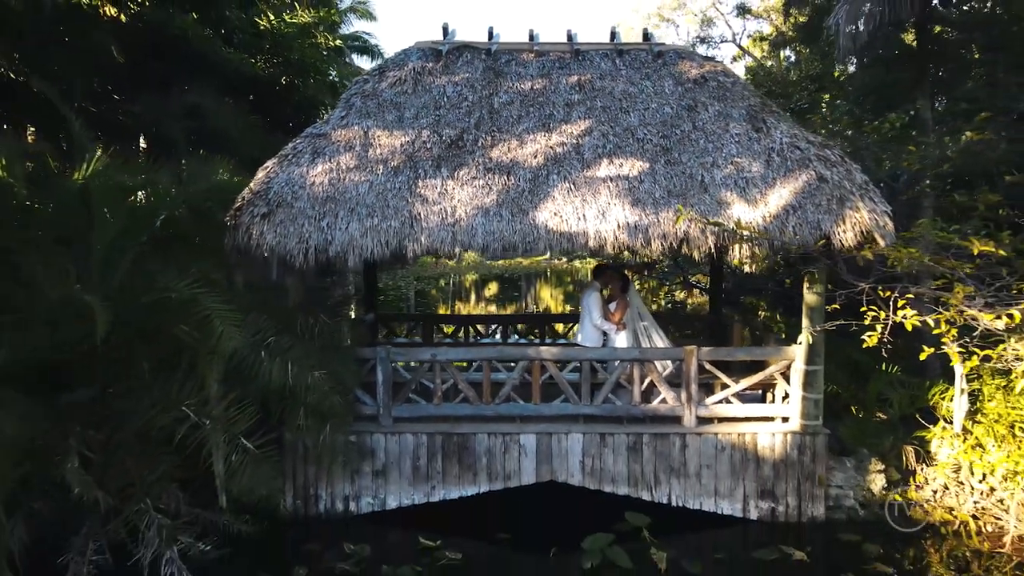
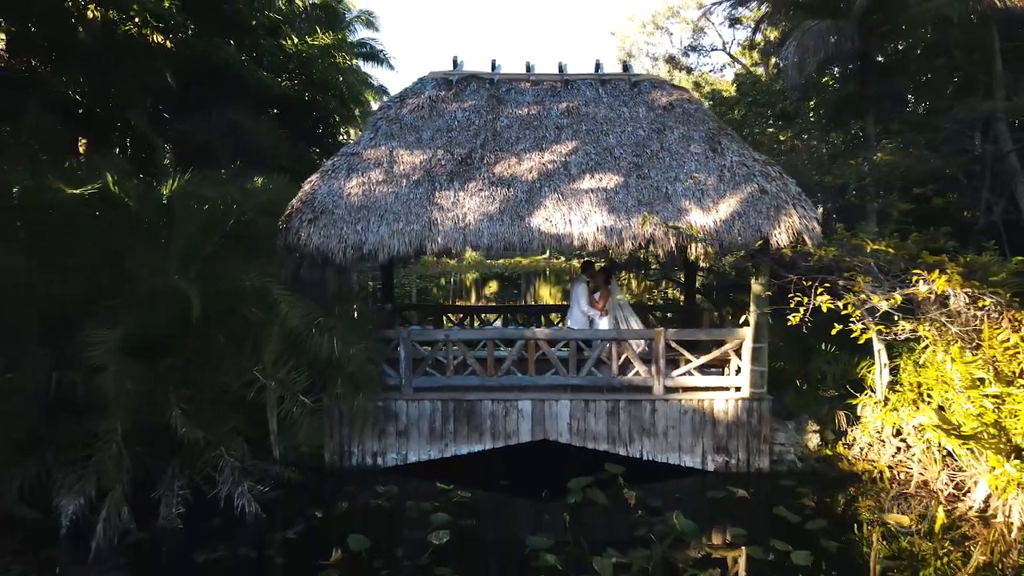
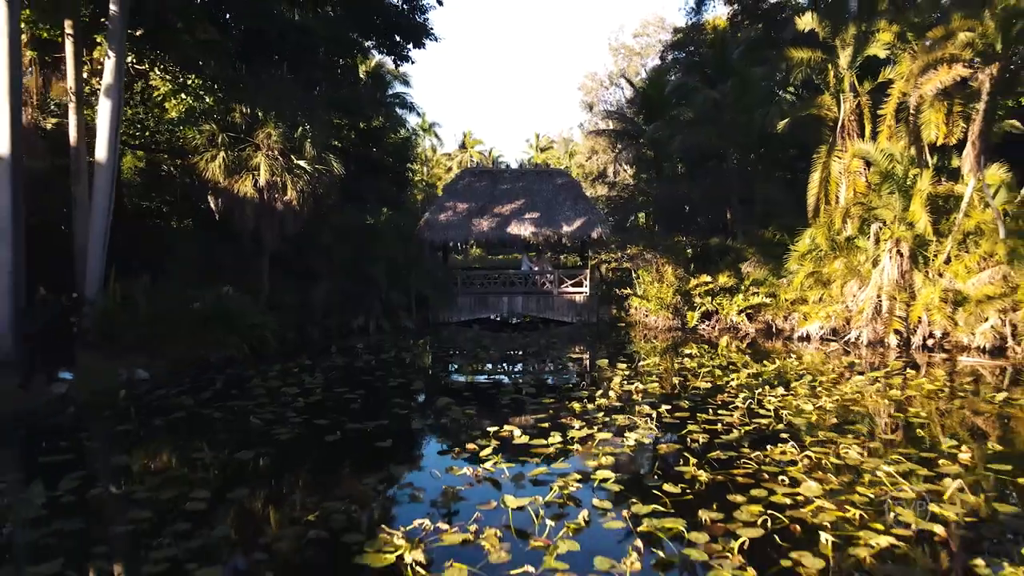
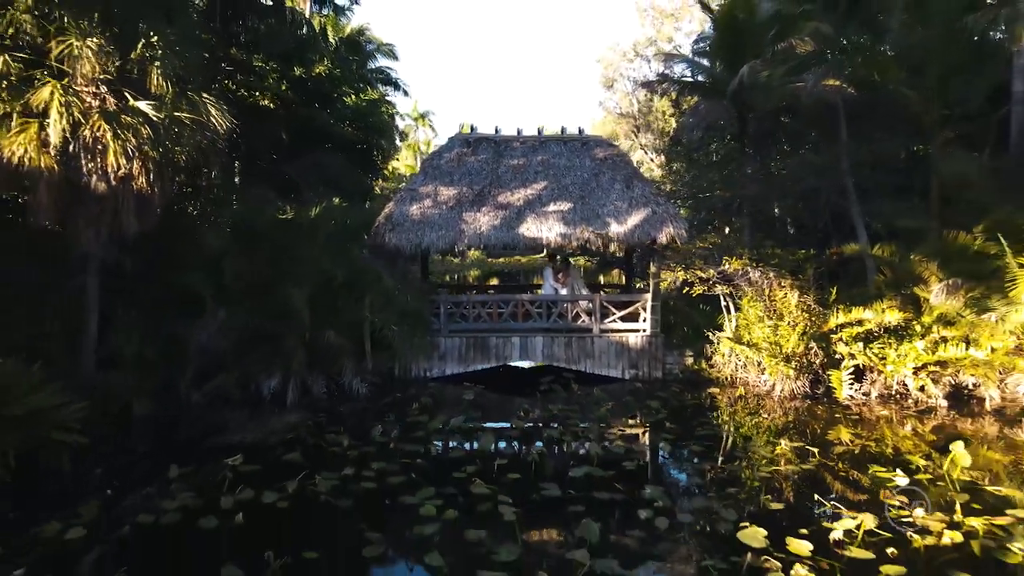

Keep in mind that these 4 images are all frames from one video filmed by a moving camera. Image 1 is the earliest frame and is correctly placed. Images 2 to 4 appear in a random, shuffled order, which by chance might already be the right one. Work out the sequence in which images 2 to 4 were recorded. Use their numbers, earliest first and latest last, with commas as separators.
2, 4, 3
